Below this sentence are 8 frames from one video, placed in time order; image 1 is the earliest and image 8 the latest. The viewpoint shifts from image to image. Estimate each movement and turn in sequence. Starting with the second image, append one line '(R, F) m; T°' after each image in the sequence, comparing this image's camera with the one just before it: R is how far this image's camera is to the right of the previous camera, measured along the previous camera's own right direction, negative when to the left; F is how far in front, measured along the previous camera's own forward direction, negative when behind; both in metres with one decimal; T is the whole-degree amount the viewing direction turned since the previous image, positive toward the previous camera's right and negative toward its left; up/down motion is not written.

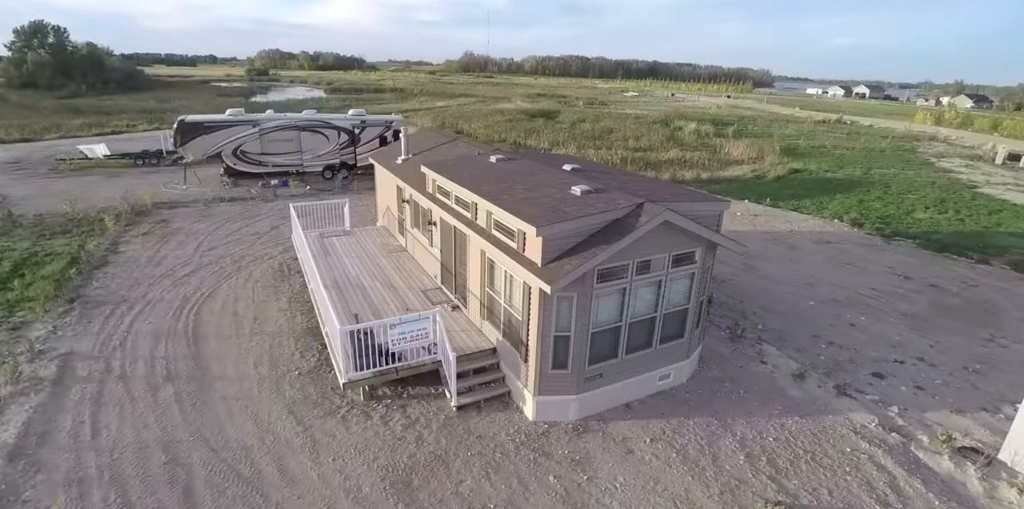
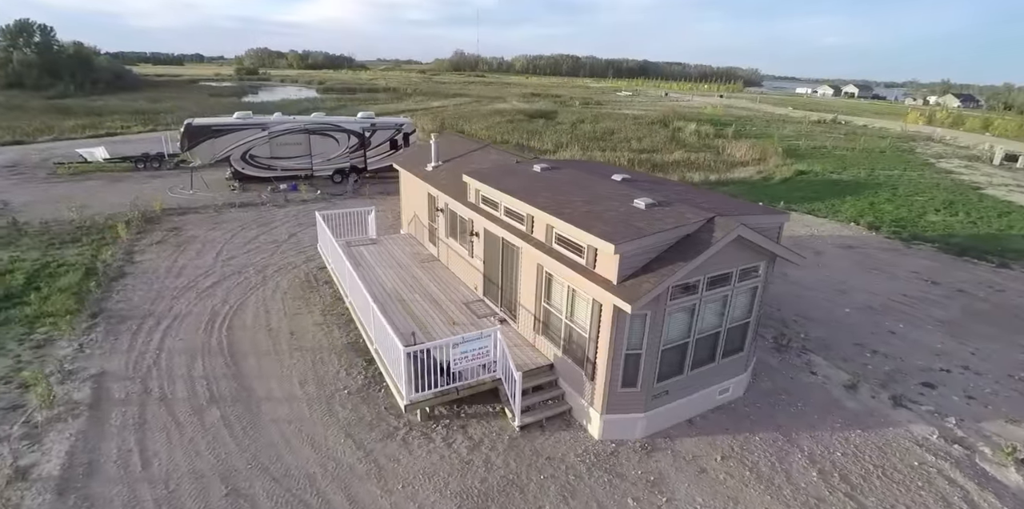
(-1.3, +0.3) m; +1°
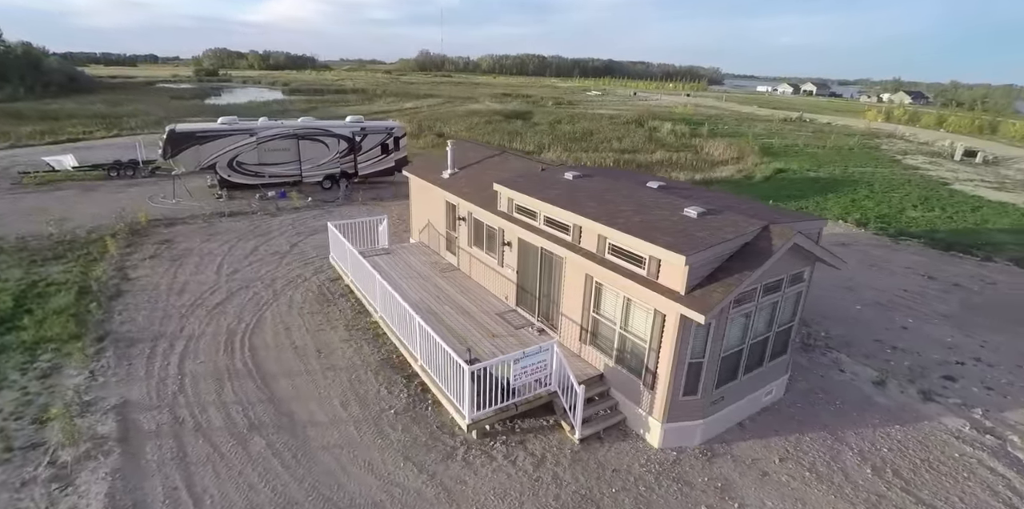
(-1.5, +0.2) m; +4°
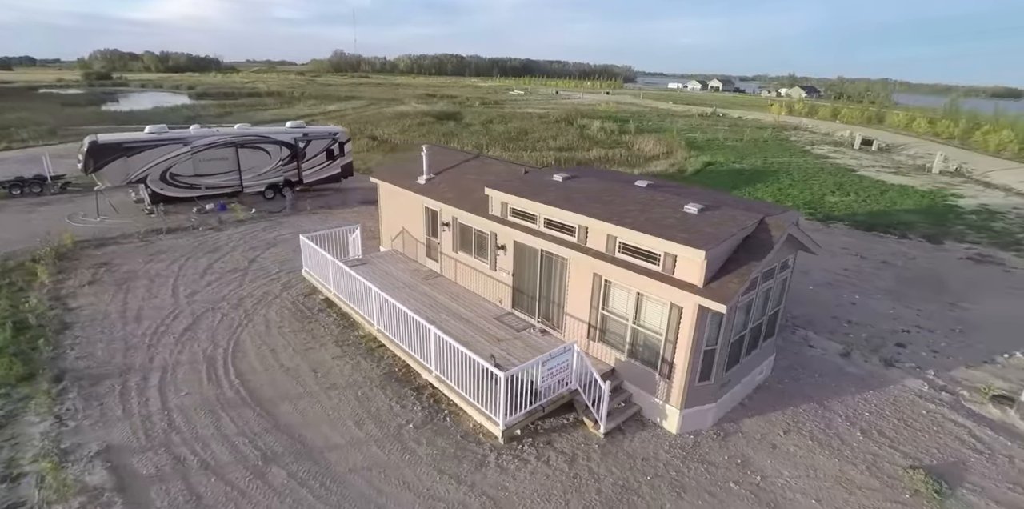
(-1.6, 0.0) m; +8°
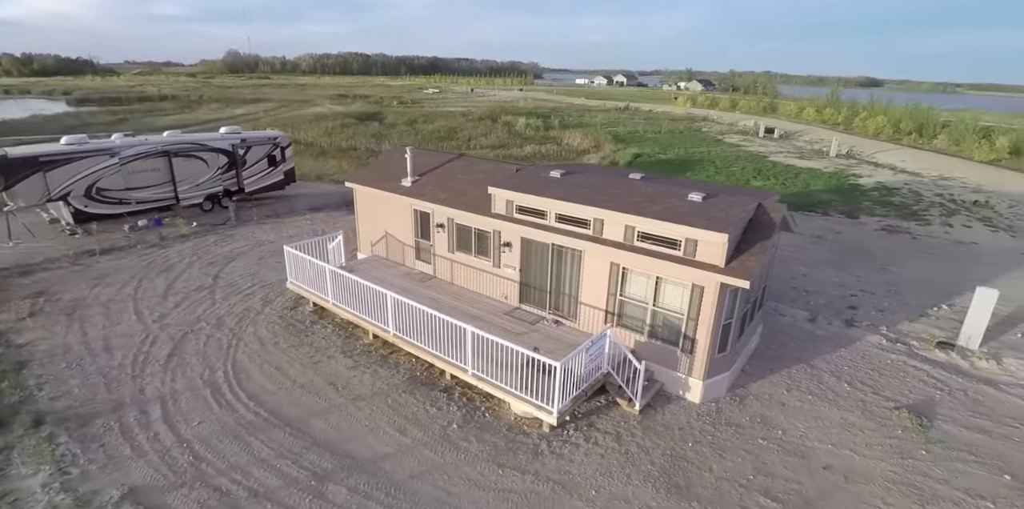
(-2.1, -0.1) m; +9°
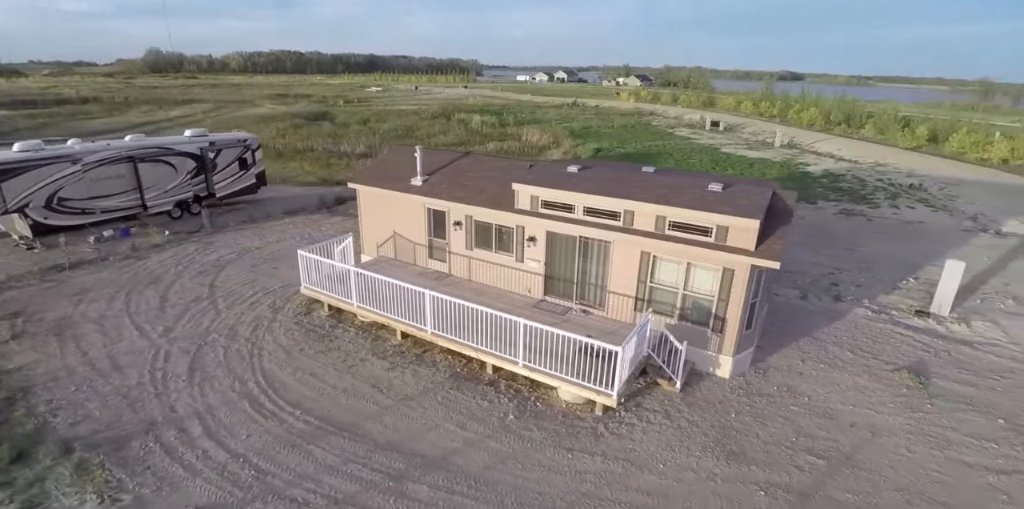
(-2.0, -0.2) m; +6°
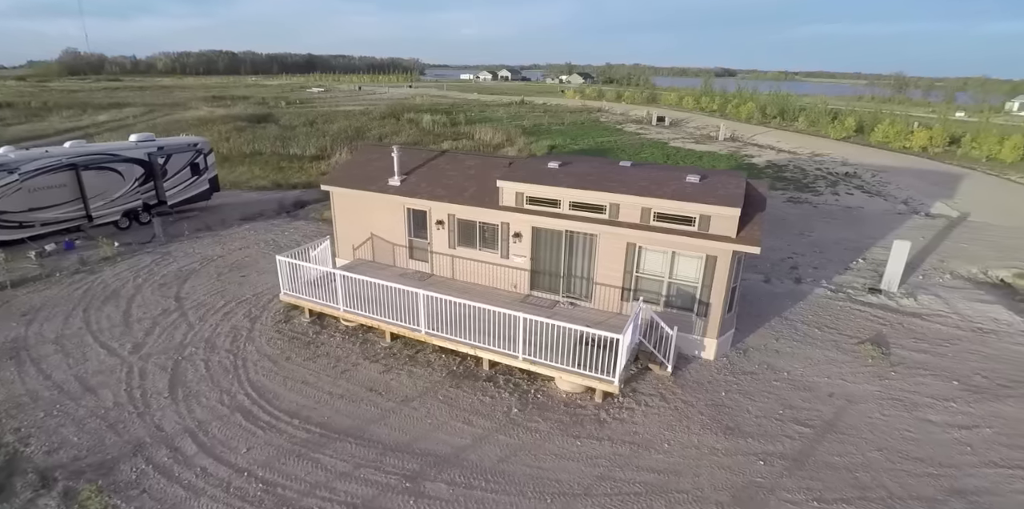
(-0.9, -0.1) m; +6°
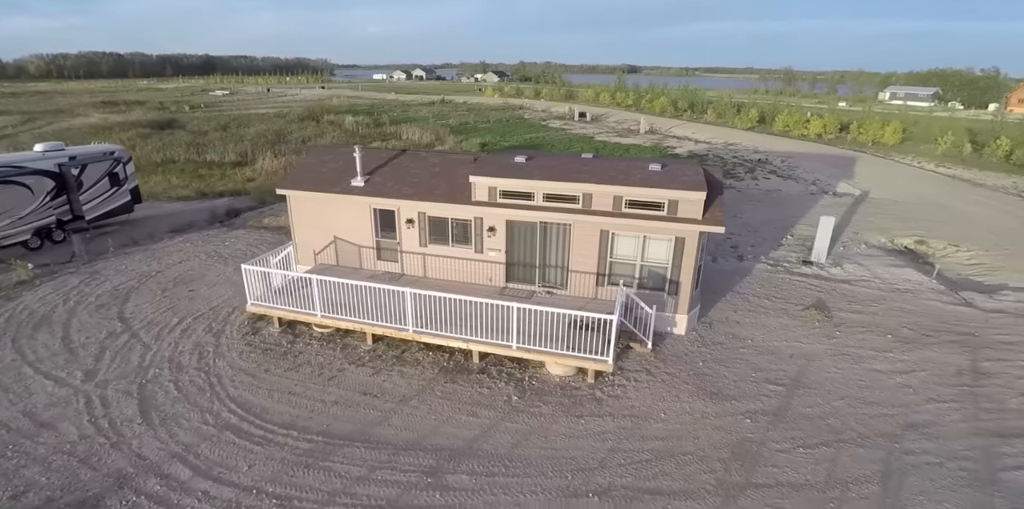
(-1.3, -0.1) m; +9°
